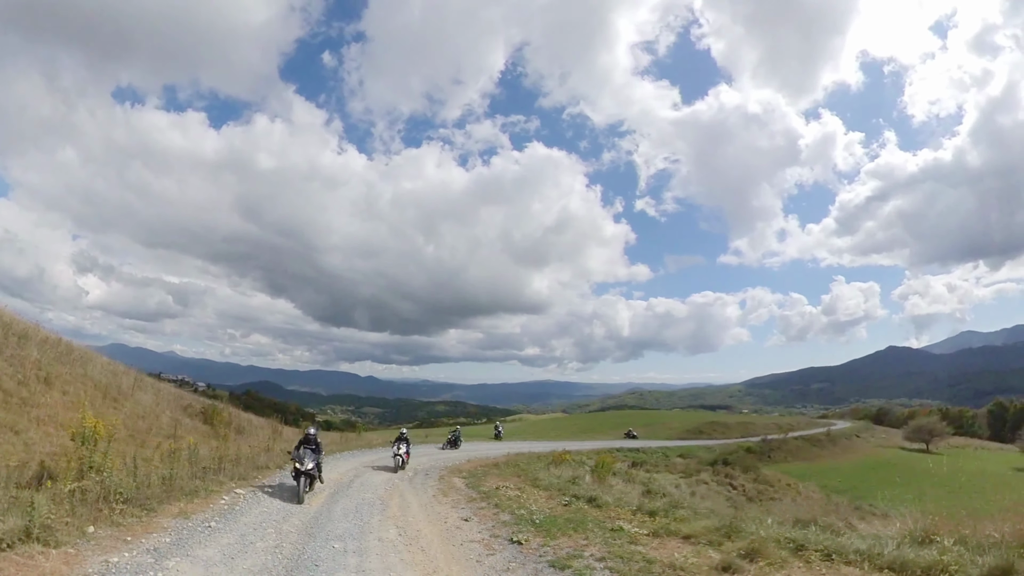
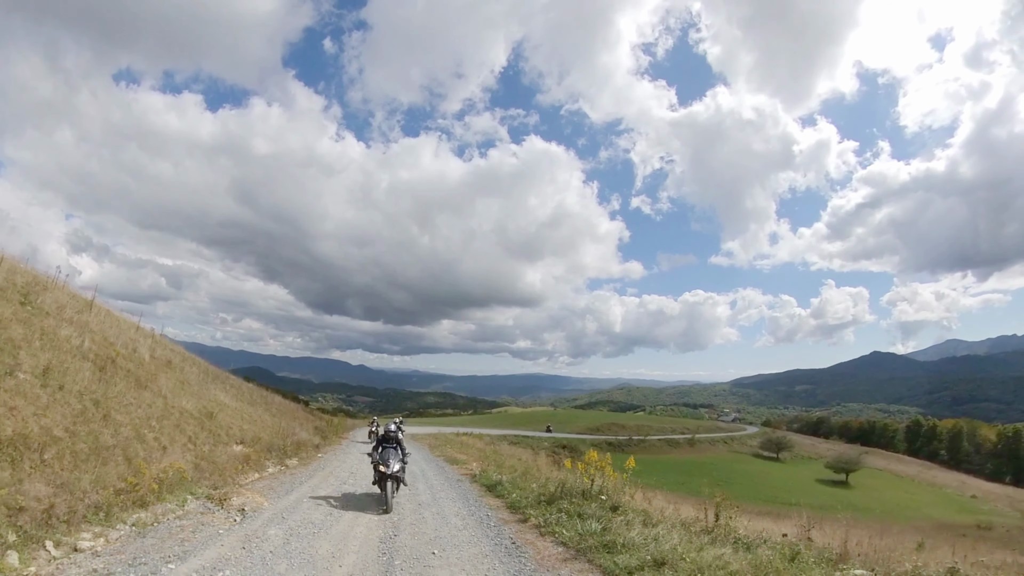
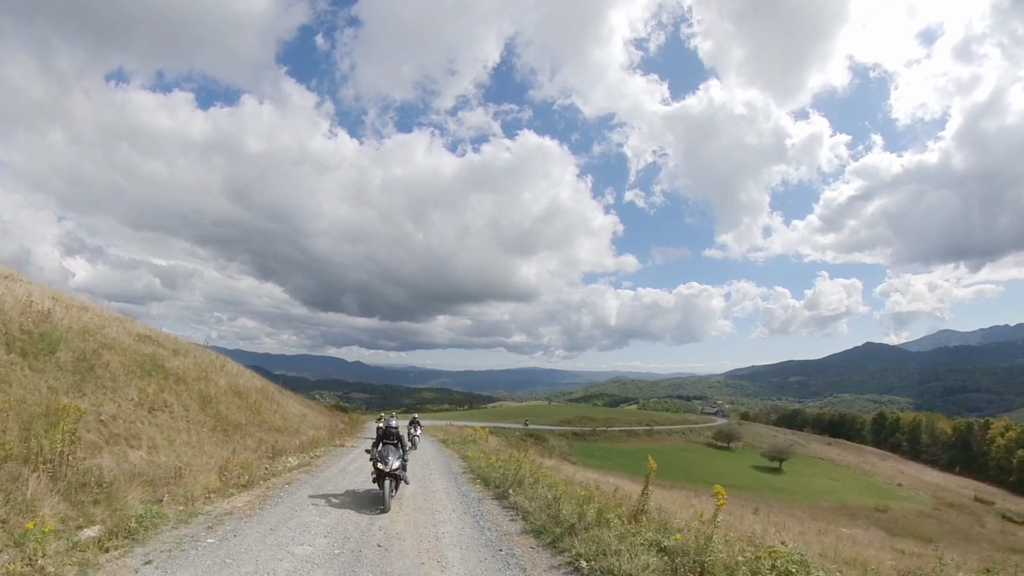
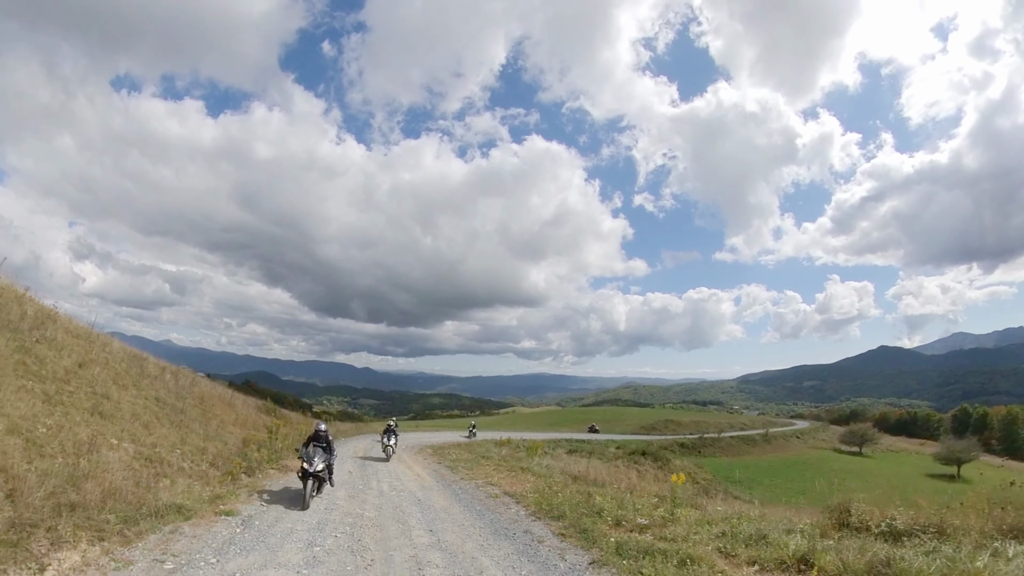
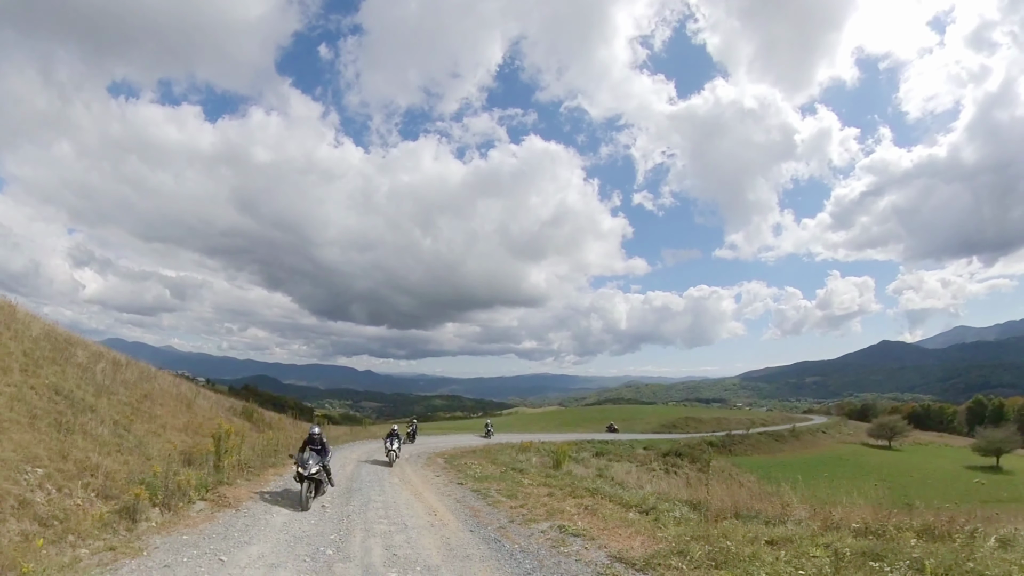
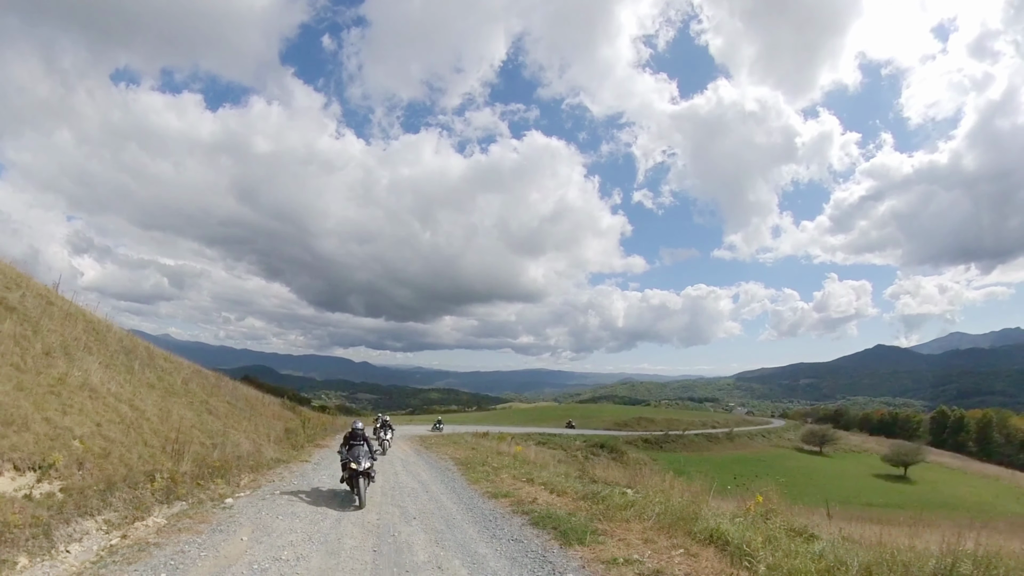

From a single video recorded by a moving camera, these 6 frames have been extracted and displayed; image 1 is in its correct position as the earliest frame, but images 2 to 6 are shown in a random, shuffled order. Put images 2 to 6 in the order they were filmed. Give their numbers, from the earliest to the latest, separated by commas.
5, 4, 6, 2, 3
